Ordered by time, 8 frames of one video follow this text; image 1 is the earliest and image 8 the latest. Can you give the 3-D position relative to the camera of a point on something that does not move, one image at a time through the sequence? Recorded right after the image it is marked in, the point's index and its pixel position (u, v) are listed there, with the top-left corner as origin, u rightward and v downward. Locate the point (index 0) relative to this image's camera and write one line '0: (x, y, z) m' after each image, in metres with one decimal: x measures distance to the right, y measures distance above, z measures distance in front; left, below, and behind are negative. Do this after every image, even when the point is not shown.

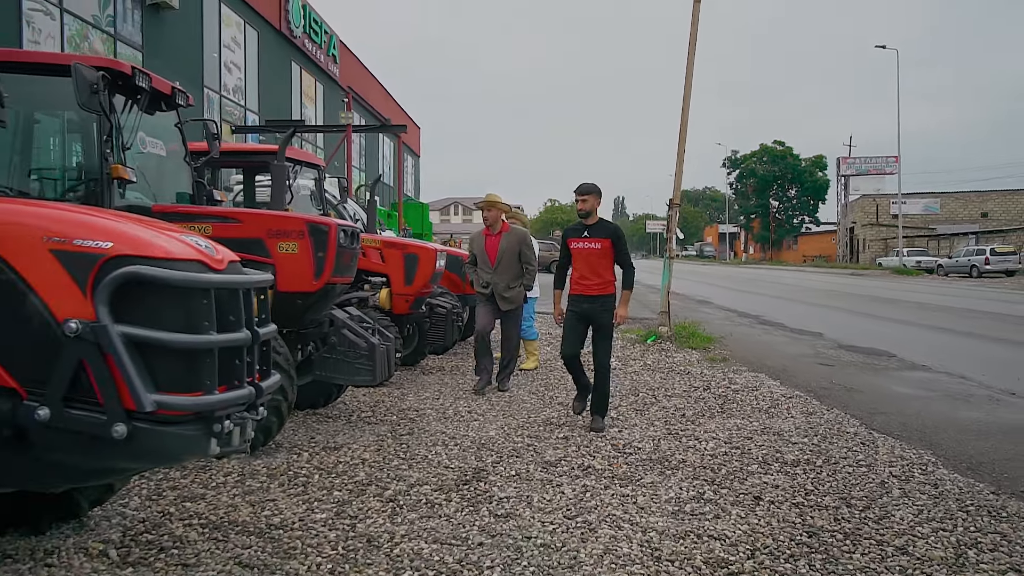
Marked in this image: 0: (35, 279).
0: (-1.6, 0.0, +2.4) m
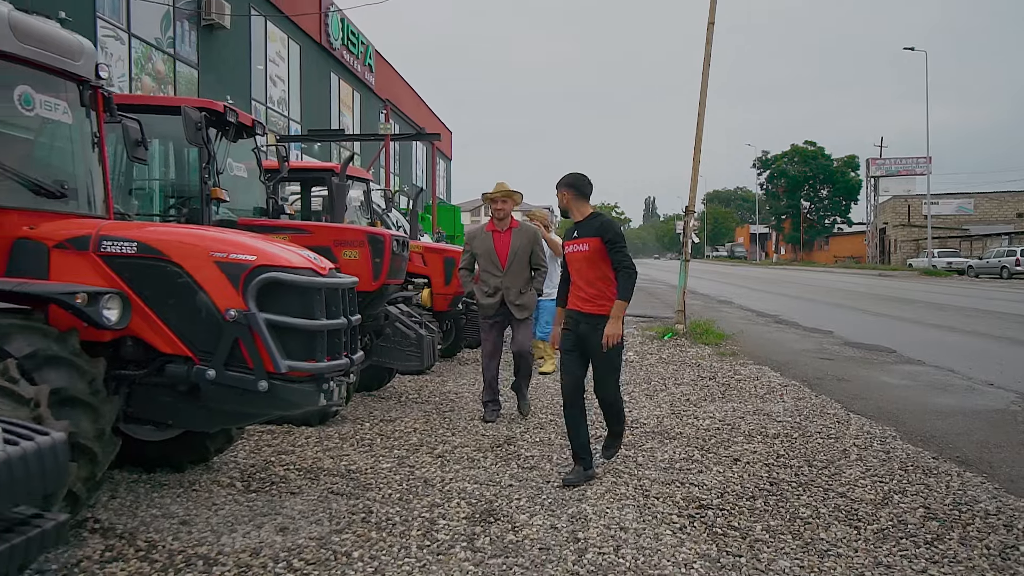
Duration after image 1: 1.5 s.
0: (-1.5, 0.0, +3.5) m
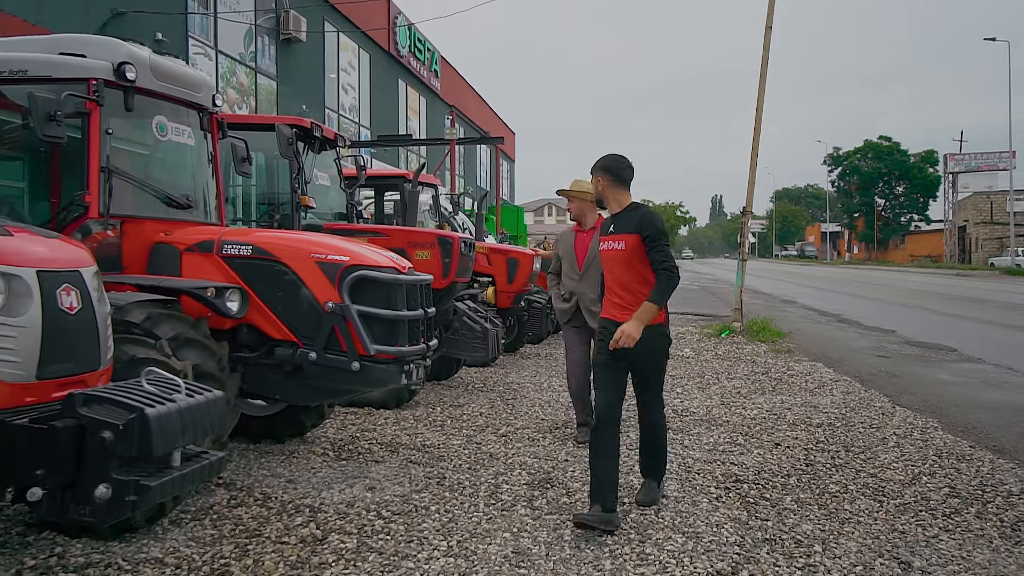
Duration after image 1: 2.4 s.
0: (-1.2, +0.1, +4.2) m
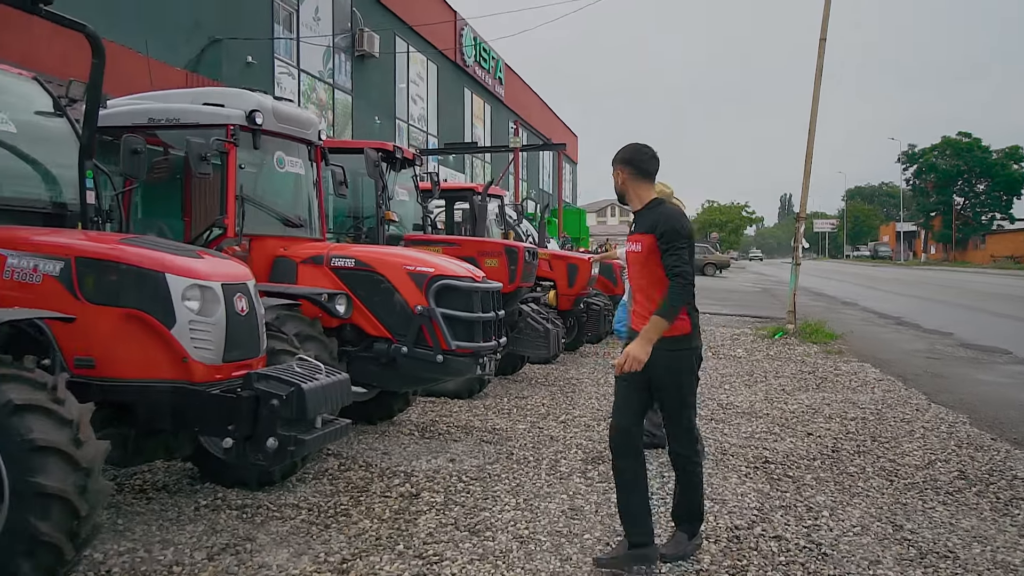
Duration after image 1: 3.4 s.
0: (-0.8, 0.0, +5.0) m
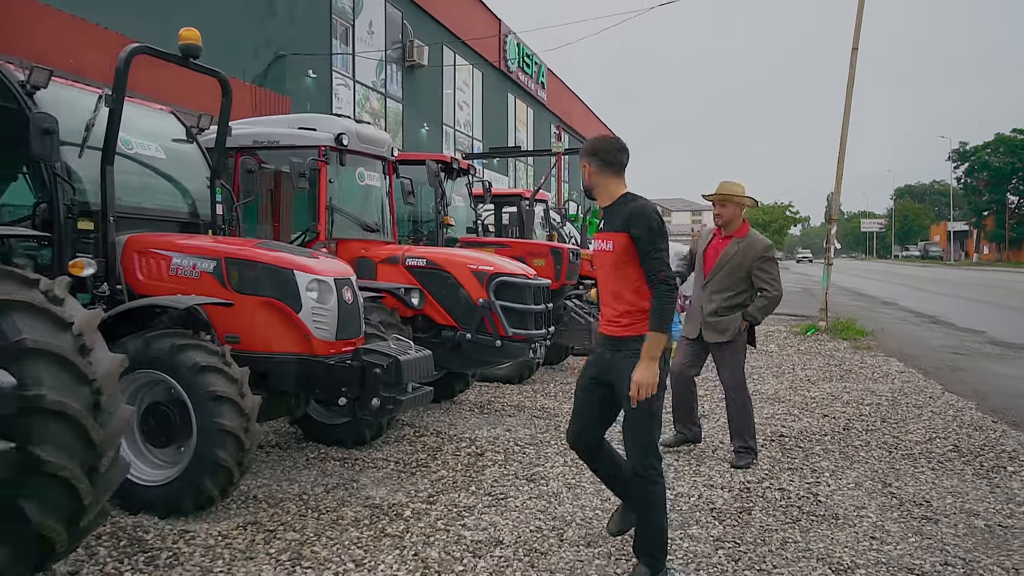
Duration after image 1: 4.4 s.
0: (-0.4, +0.1, +5.9) m
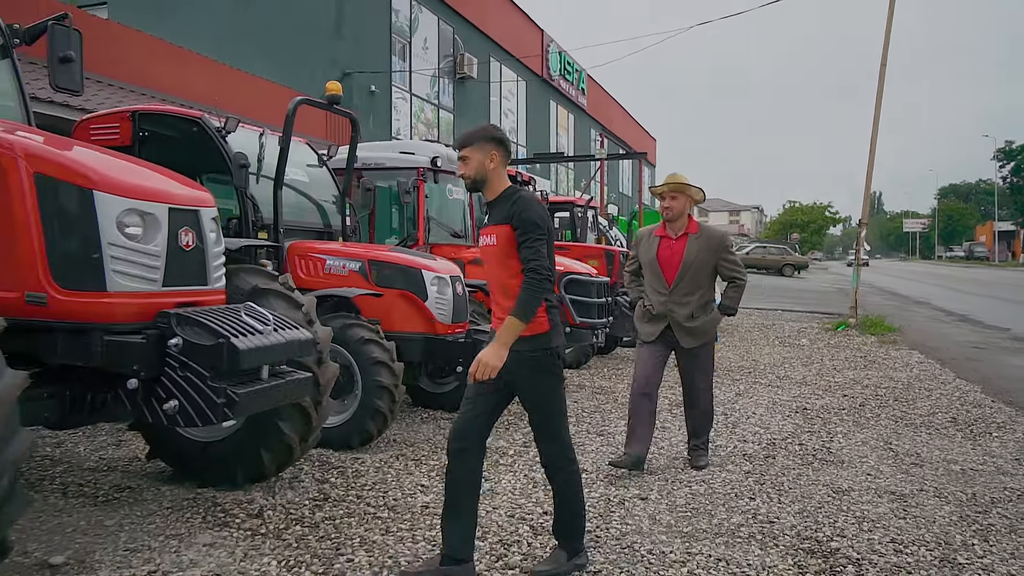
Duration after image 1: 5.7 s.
0: (+0.2, +0.1, +7.2) m
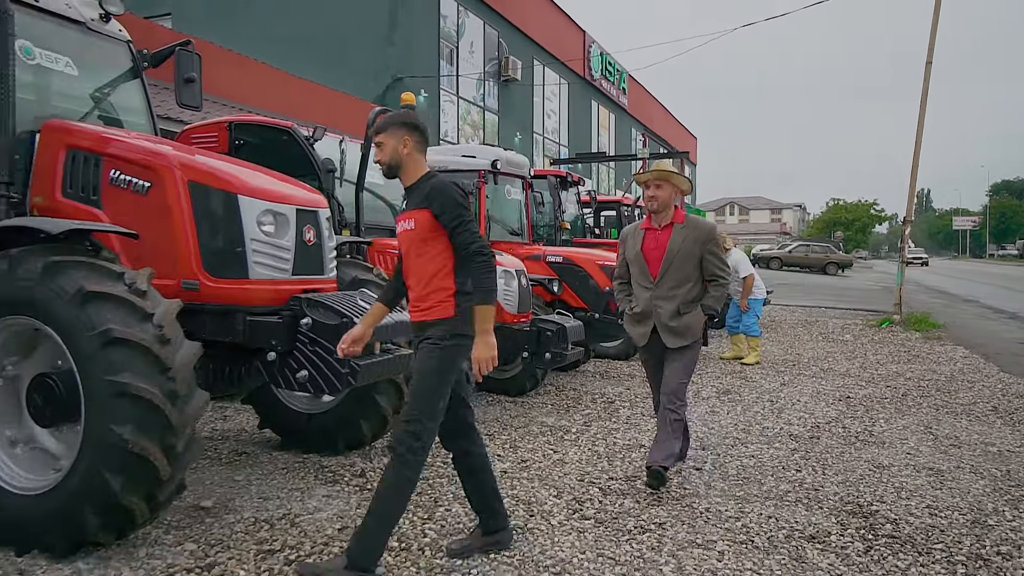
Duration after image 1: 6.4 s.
0: (+0.8, +0.1, +7.6) m
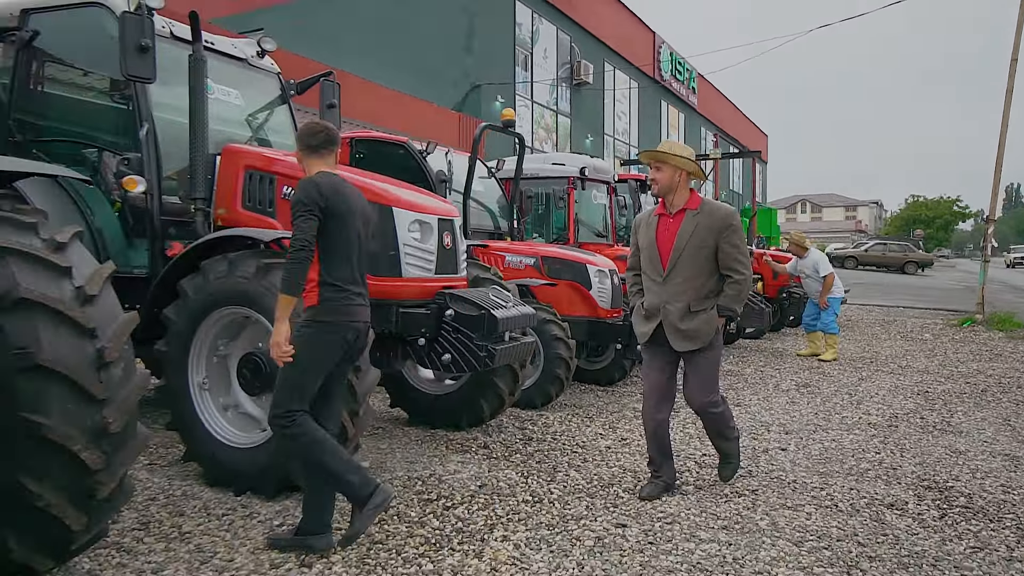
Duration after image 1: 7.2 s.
0: (+1.8, +0.2, +8.1) m
